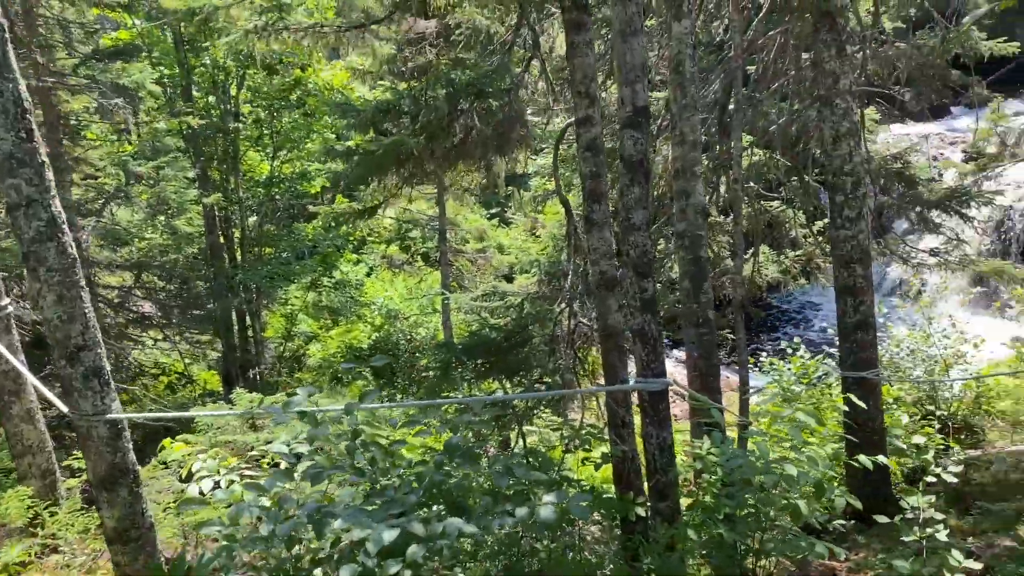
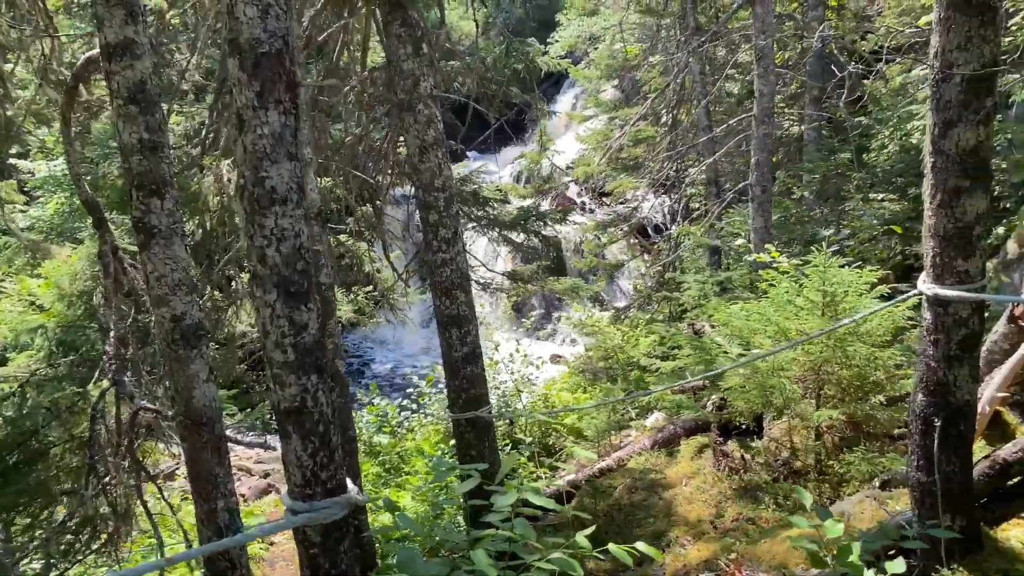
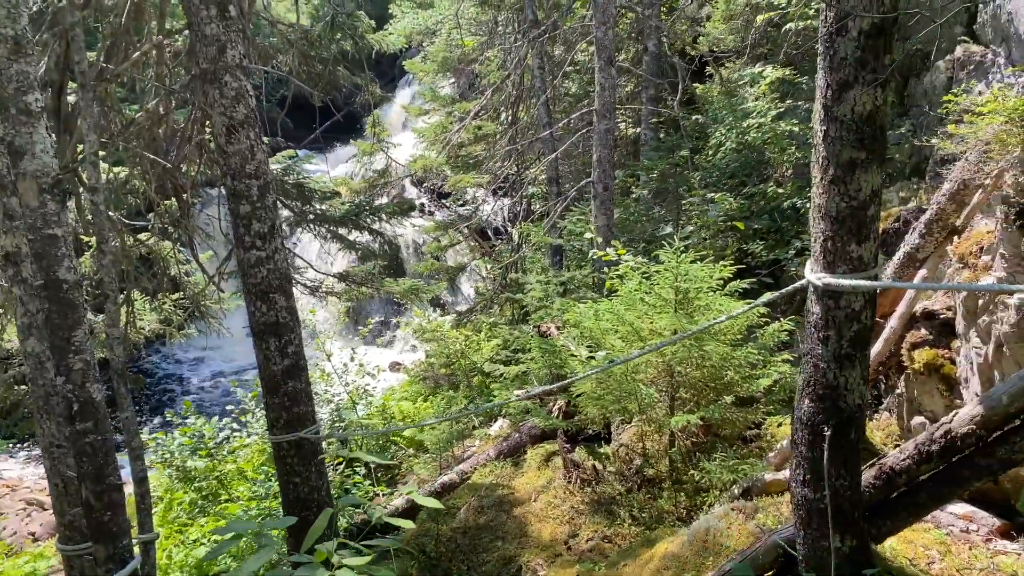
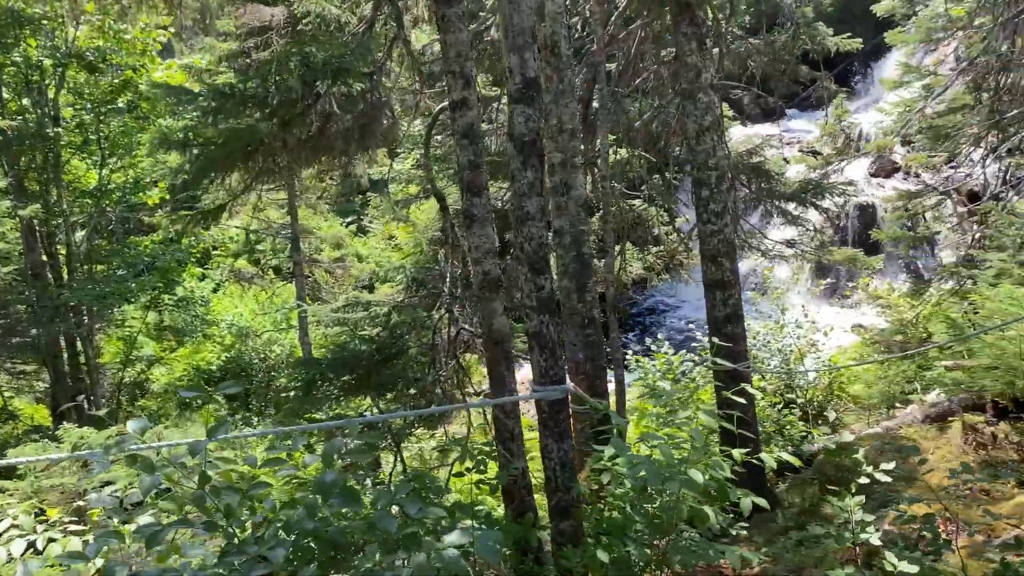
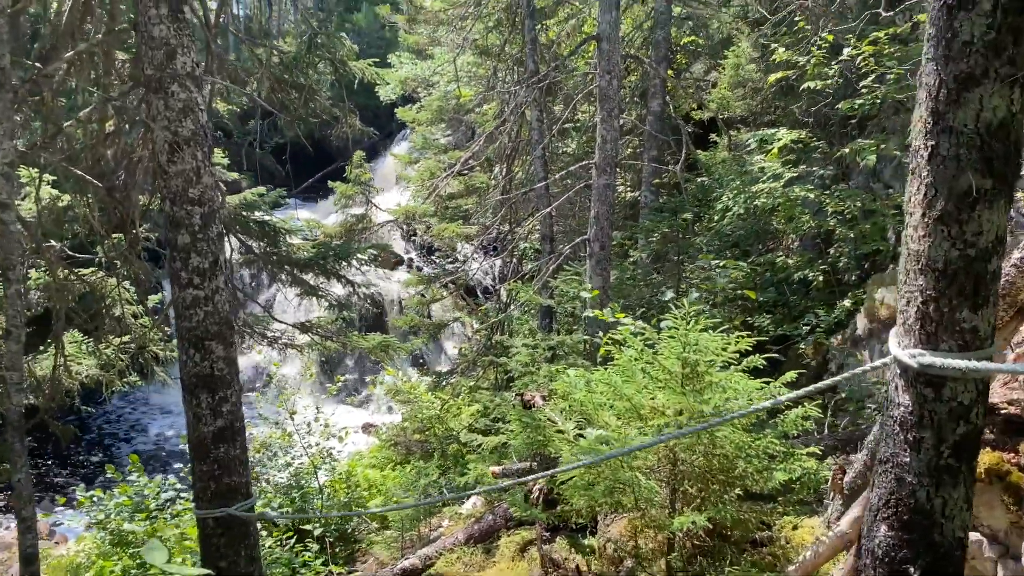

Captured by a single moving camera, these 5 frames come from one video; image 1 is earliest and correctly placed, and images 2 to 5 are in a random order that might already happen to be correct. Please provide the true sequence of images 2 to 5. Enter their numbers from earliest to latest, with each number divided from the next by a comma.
4, 2, 3, 5
